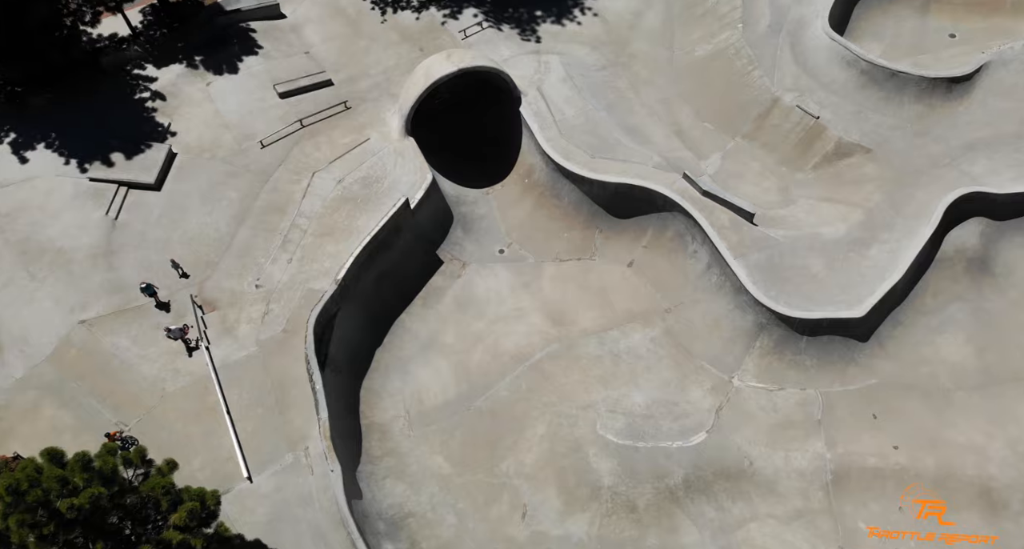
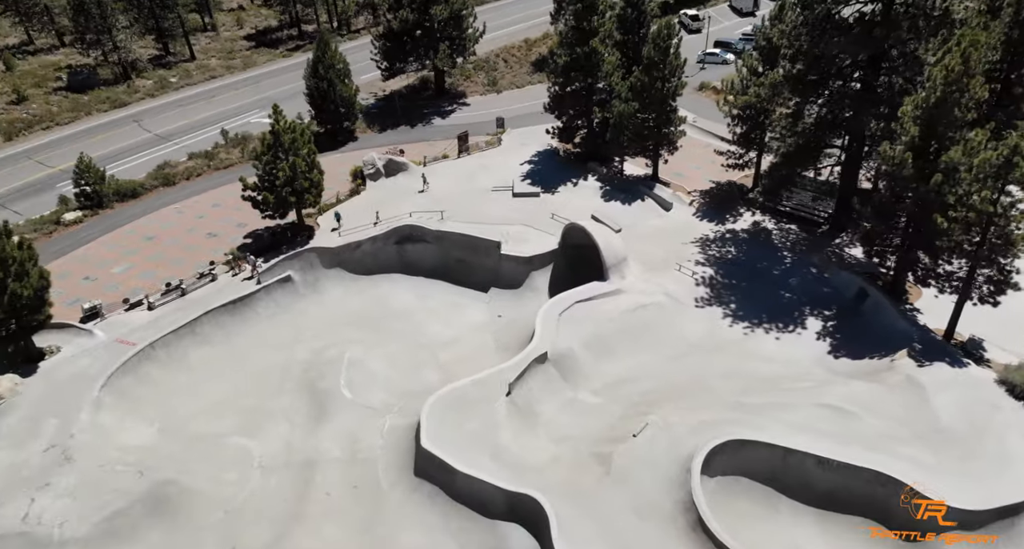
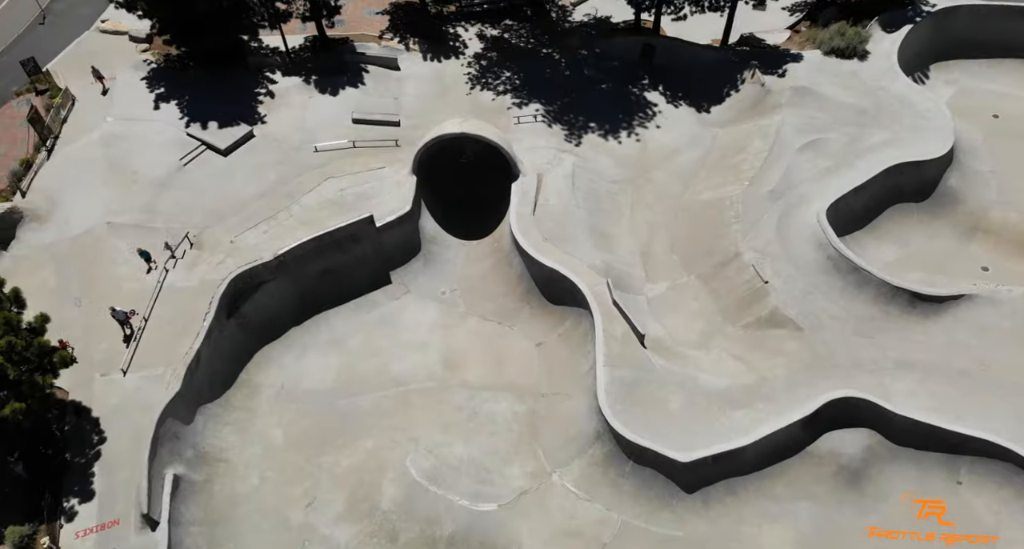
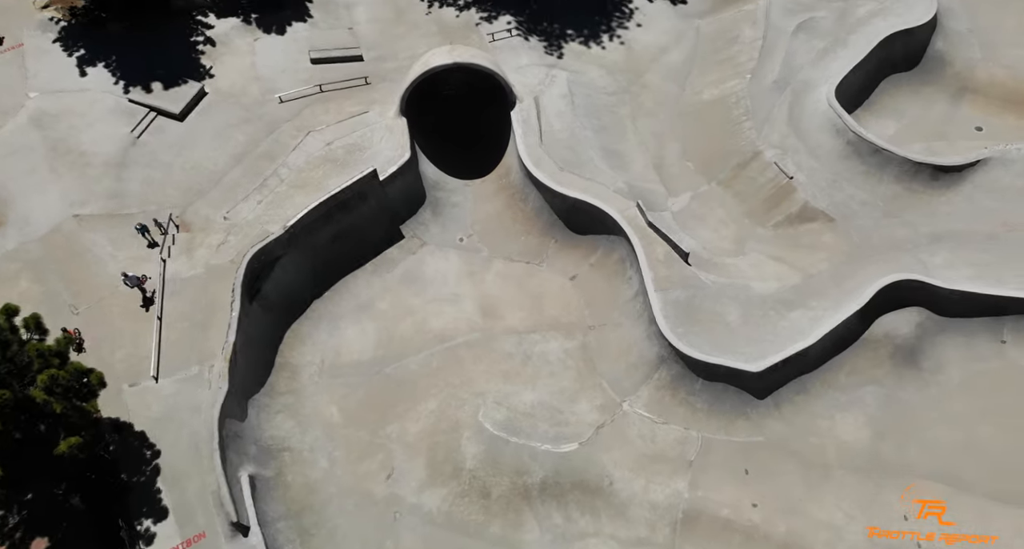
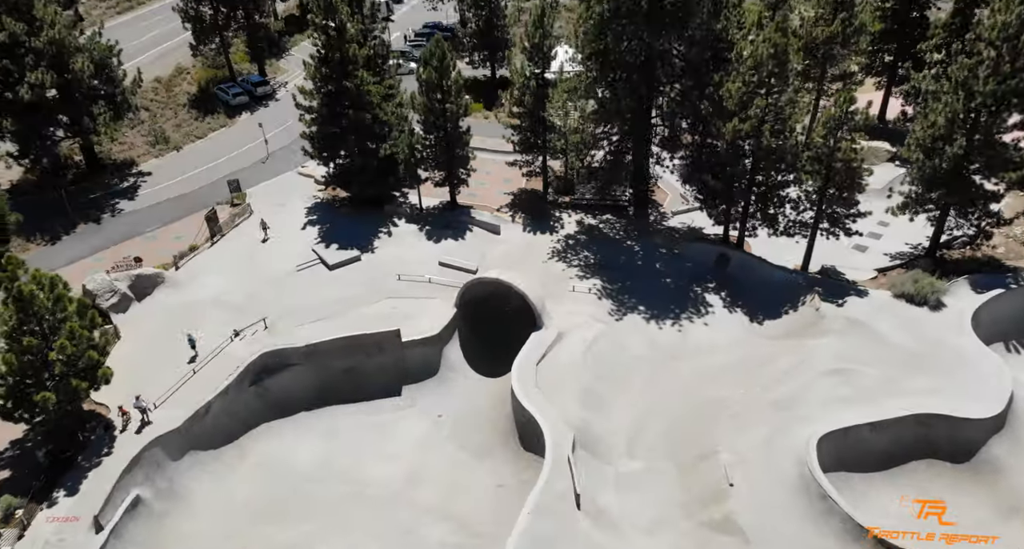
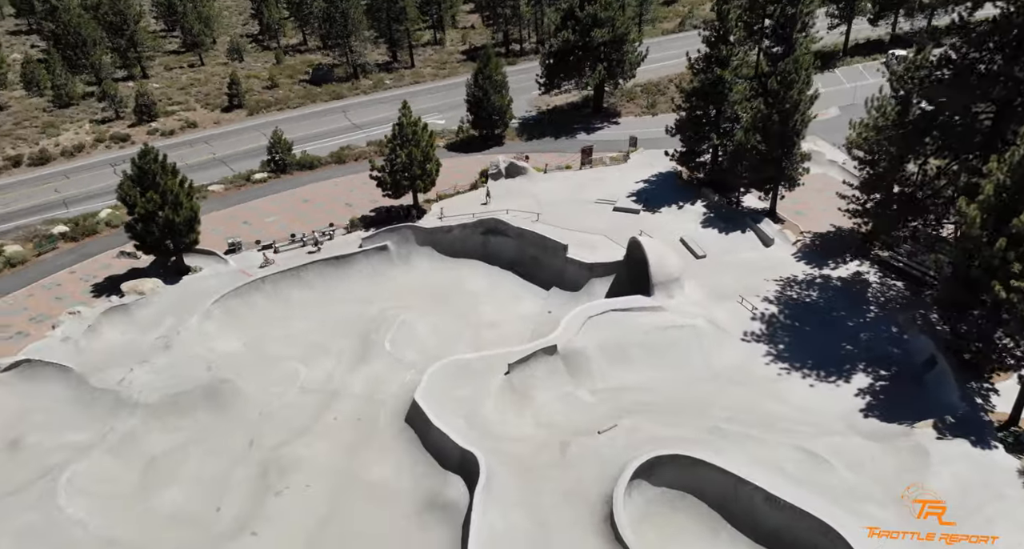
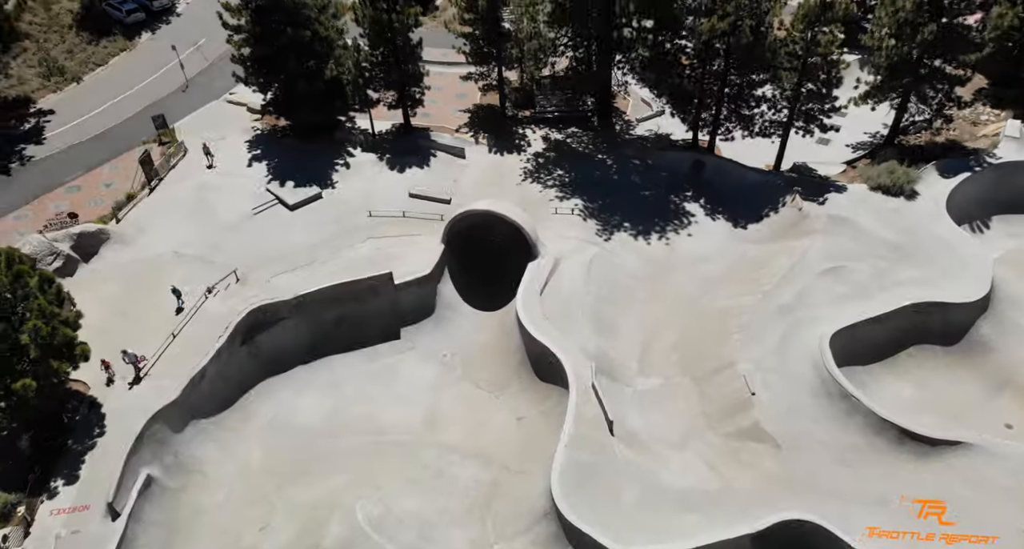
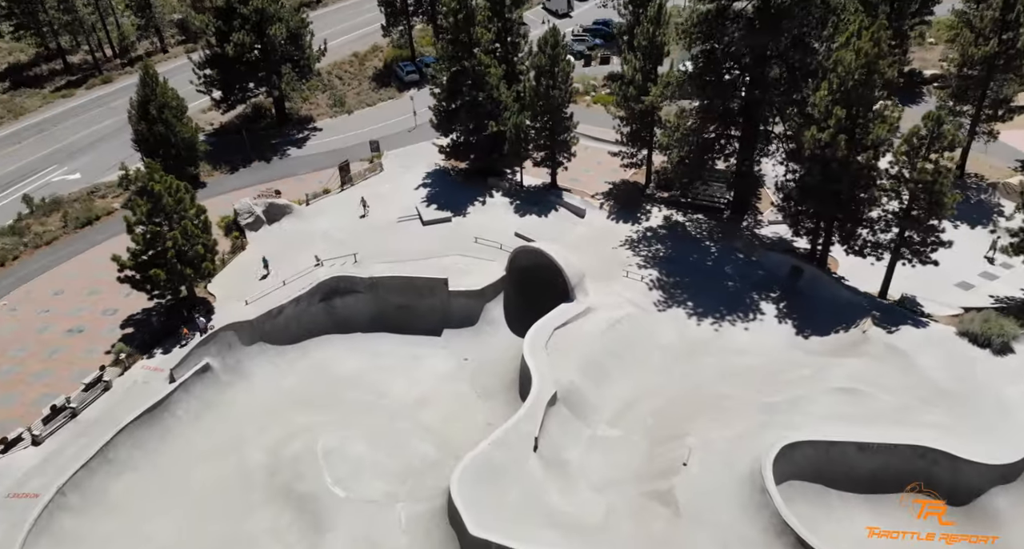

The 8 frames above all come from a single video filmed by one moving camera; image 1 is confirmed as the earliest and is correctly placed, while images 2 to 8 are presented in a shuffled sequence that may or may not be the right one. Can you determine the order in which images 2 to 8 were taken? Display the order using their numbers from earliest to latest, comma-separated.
4, 3, 7, 5, 8, 2, 6
